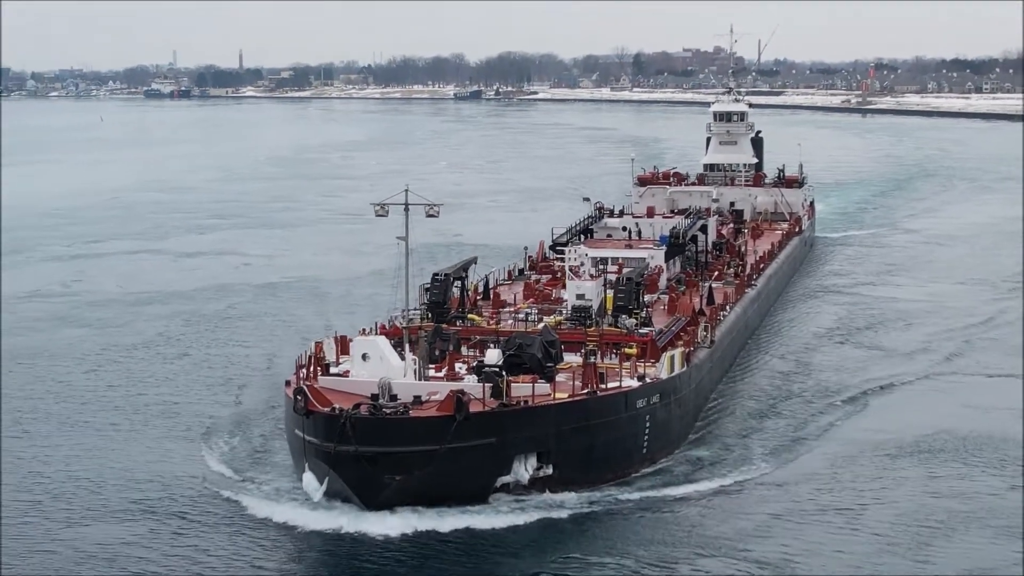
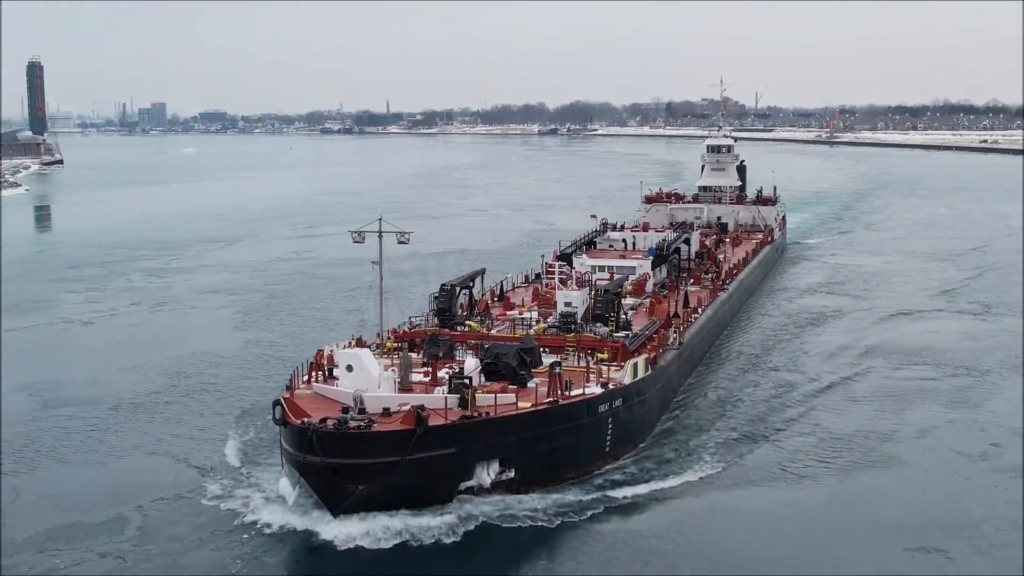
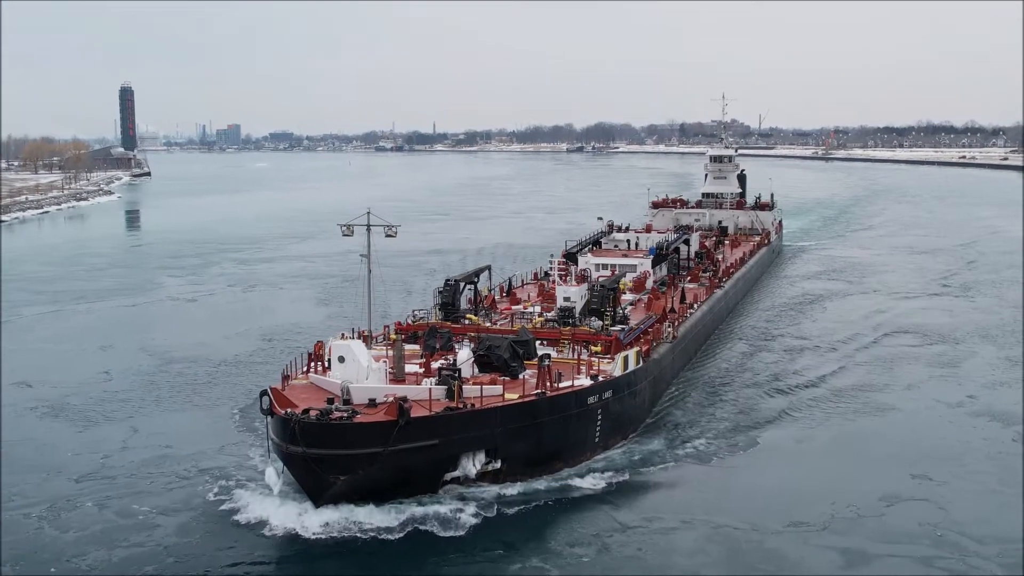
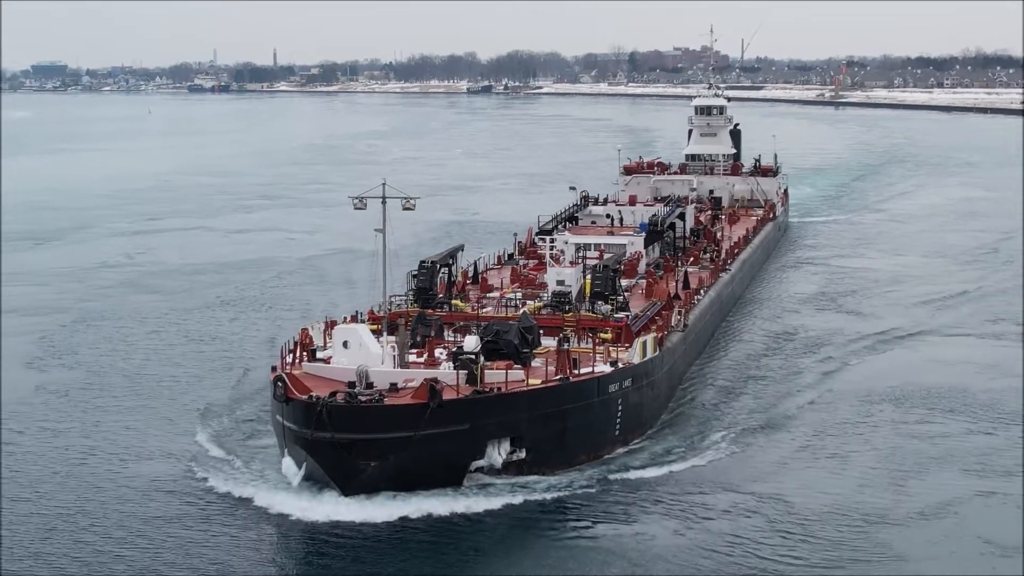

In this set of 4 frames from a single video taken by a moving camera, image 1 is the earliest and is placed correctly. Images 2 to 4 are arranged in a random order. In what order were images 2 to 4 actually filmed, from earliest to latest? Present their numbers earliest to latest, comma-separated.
4, 2, 3
